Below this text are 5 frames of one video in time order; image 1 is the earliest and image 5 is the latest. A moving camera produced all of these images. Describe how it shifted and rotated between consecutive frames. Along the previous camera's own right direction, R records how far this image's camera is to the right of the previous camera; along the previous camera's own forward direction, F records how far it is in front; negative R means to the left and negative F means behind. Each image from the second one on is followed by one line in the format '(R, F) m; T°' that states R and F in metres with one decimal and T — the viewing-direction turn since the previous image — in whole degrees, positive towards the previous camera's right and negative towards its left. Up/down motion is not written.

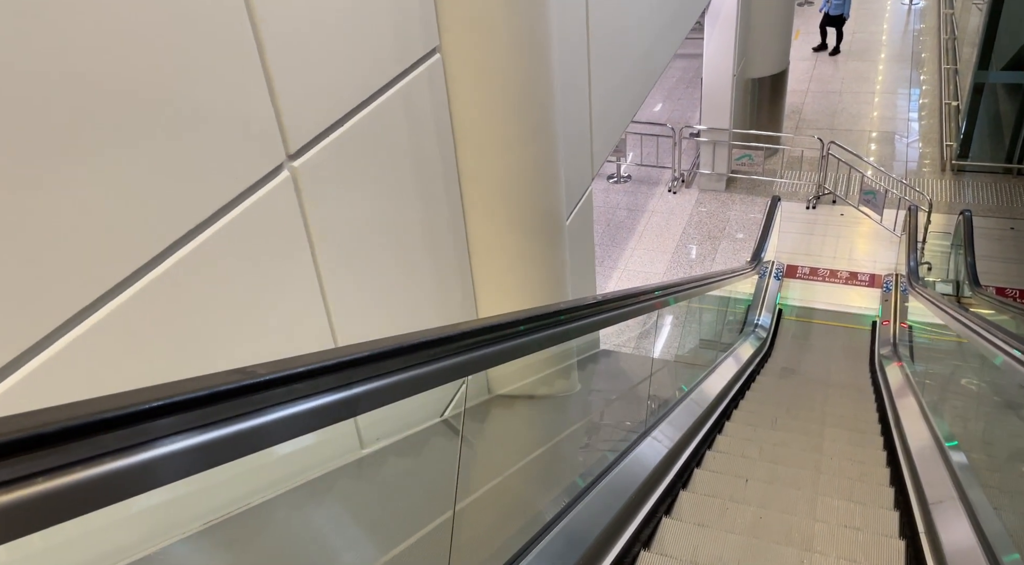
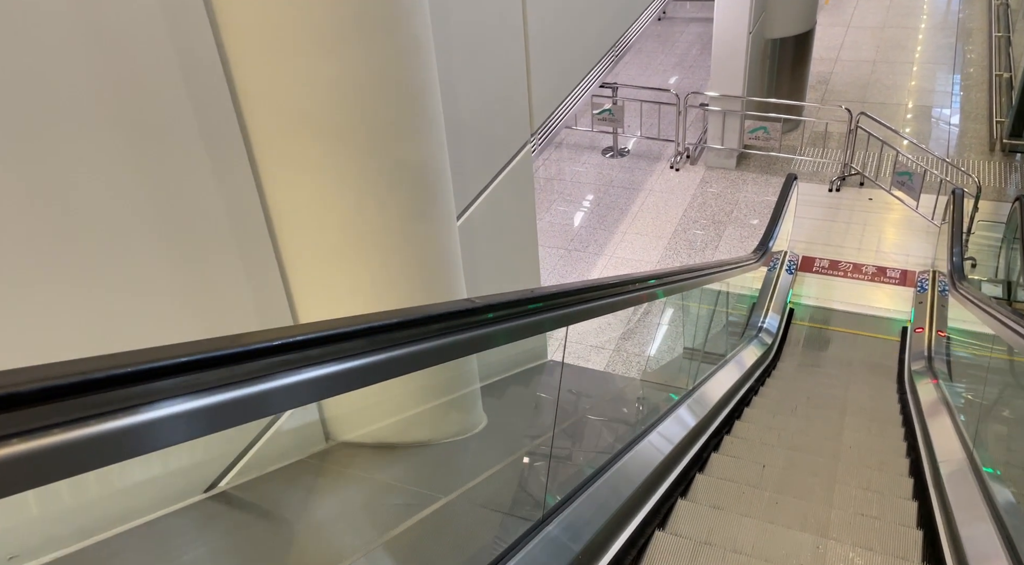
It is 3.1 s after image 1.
(+0.3, +0.8) m; -2°
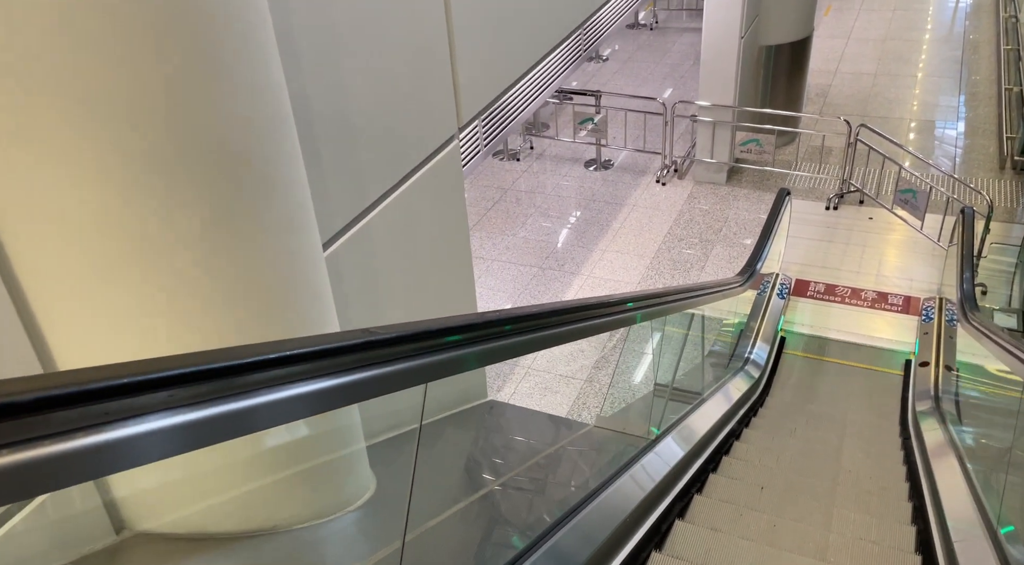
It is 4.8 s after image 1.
(+0.2, +0.4) m; 0°
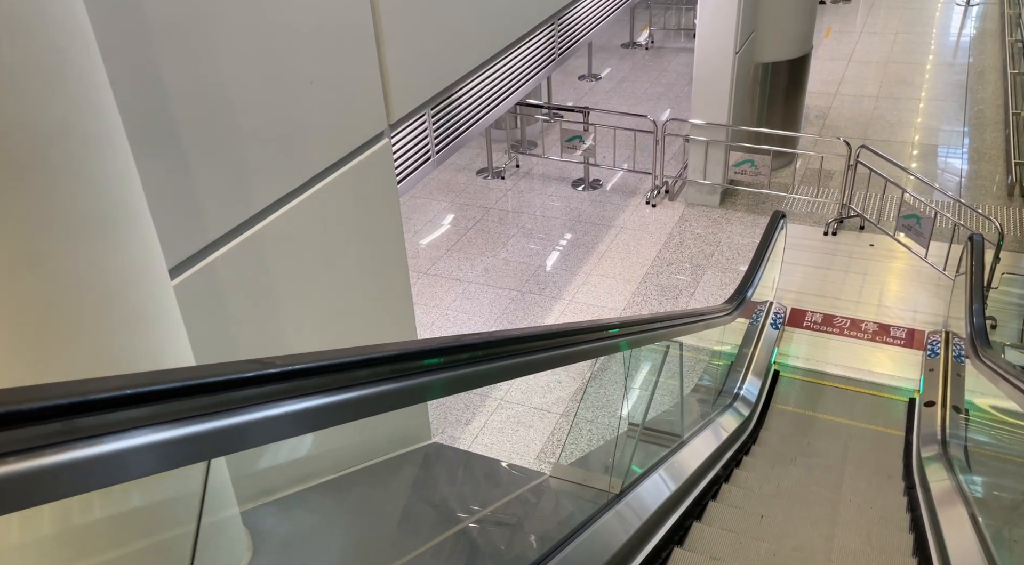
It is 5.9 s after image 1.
(+0.1, +0.3) m; 0°
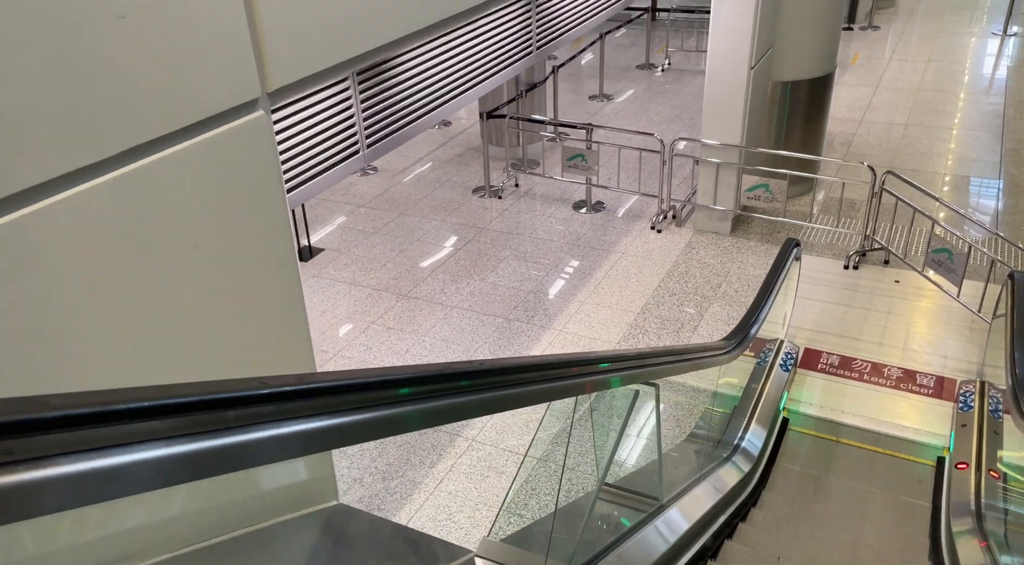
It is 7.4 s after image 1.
(+0.2, +0.4) m; -2°
